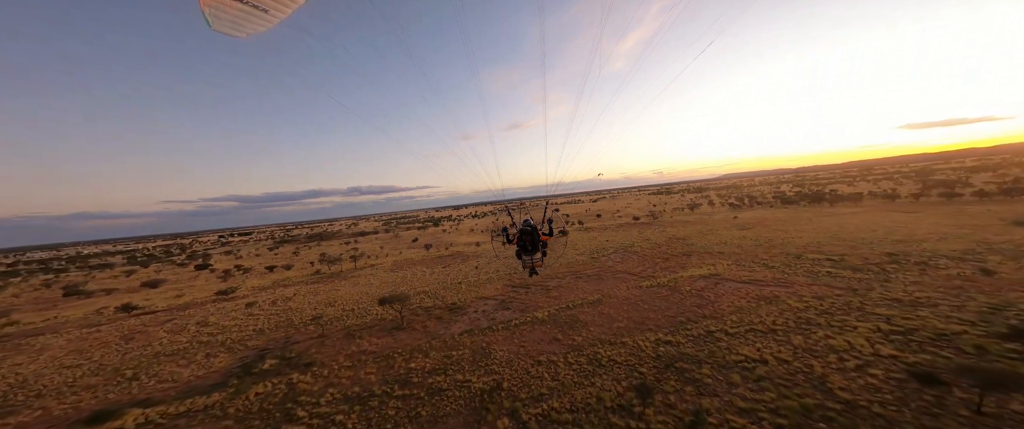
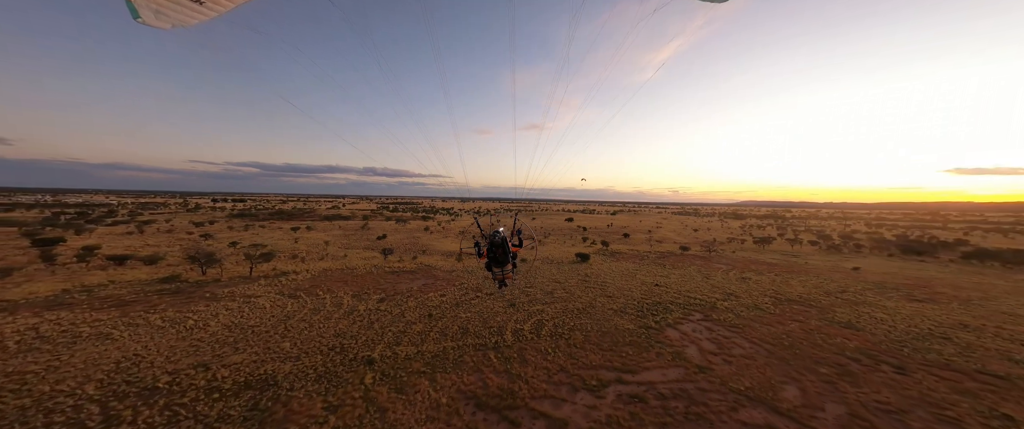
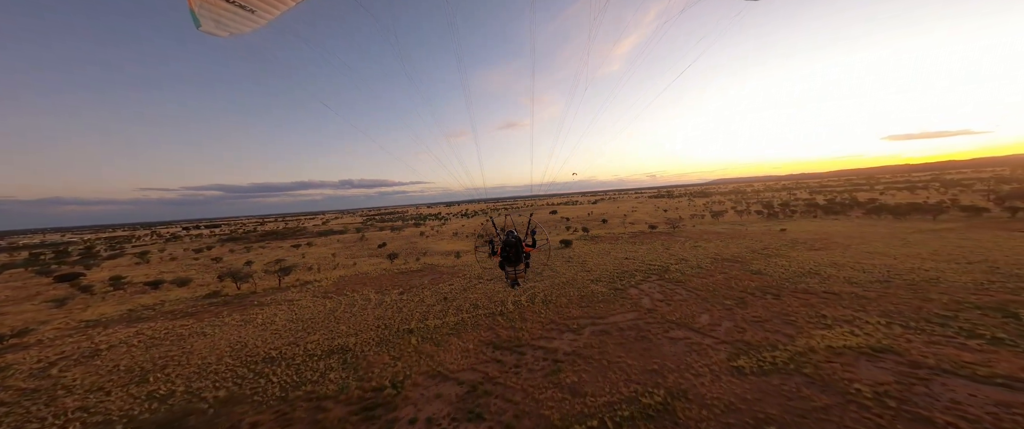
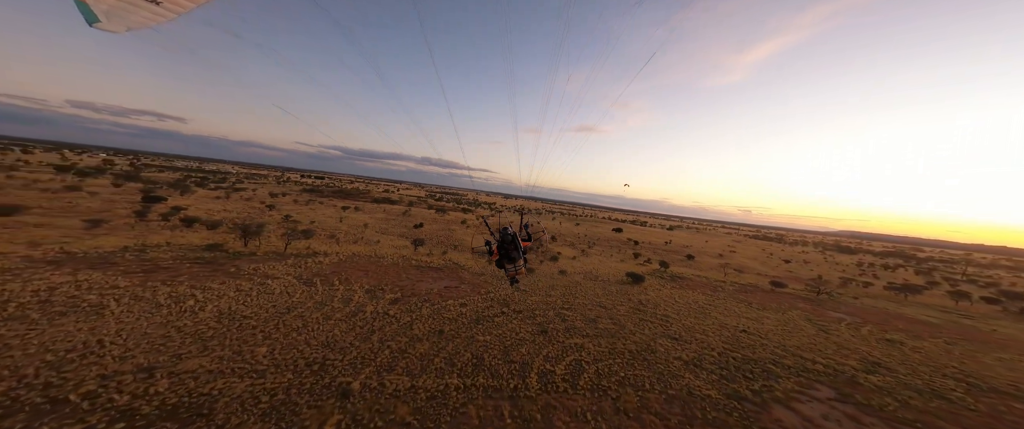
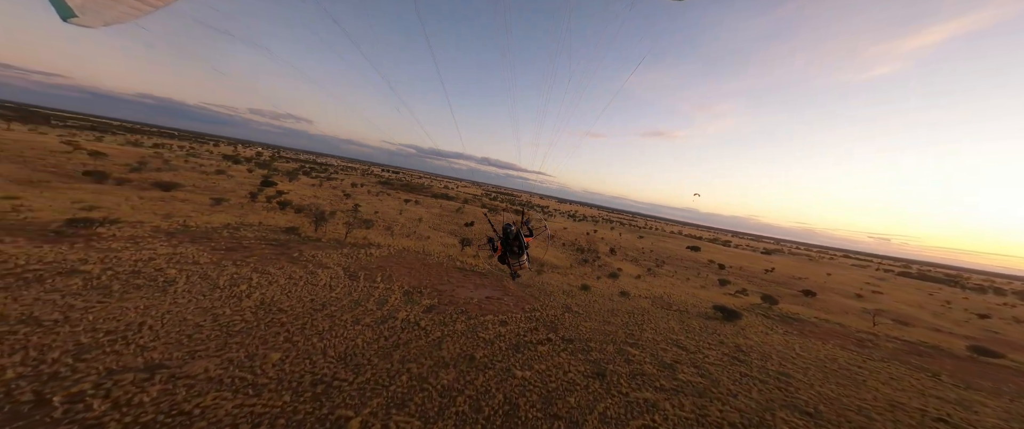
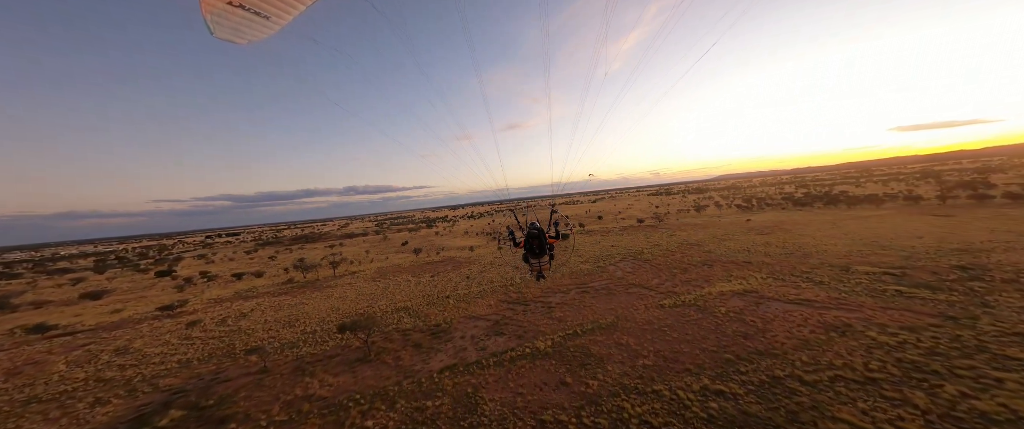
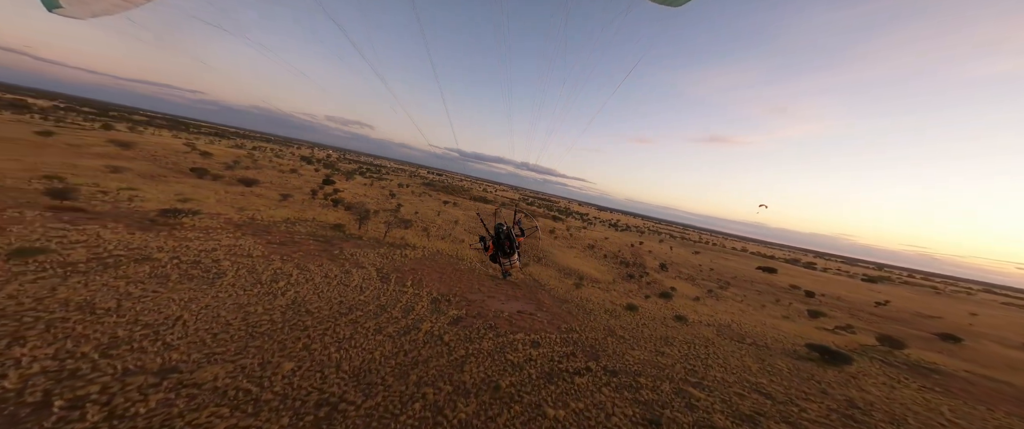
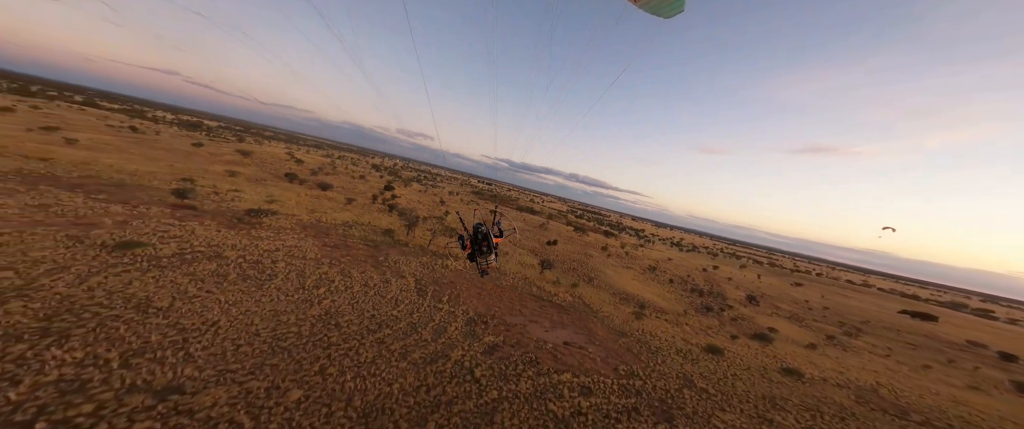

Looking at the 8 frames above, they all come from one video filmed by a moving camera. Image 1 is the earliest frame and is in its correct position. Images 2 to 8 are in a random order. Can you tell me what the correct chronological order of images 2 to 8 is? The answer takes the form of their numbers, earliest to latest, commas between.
6, 3, 2, 4, 5, 7, 8
